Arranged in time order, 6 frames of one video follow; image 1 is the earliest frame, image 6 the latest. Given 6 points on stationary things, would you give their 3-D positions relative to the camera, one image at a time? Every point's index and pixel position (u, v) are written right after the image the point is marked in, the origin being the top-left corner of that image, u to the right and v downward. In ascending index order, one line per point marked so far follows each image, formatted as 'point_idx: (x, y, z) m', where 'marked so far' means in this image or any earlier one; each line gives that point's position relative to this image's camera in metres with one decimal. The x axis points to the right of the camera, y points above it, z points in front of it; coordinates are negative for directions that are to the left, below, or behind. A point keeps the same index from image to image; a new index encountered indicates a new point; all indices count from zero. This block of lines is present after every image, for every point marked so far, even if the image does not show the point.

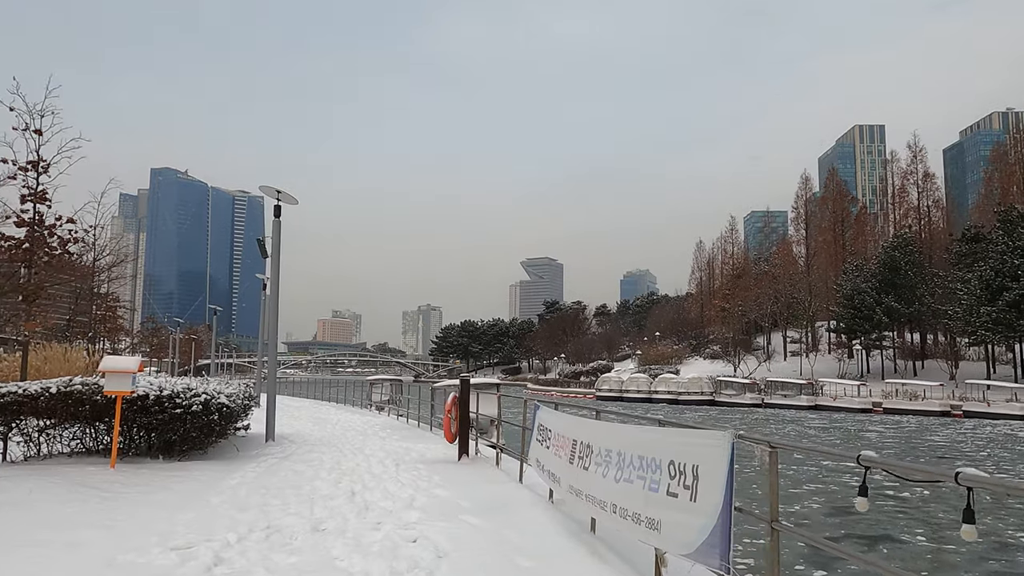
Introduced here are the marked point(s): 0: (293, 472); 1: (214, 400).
0: (-2.5, -2.1, +8.7) m
1: (-3.7, -1.4, +9.5) m
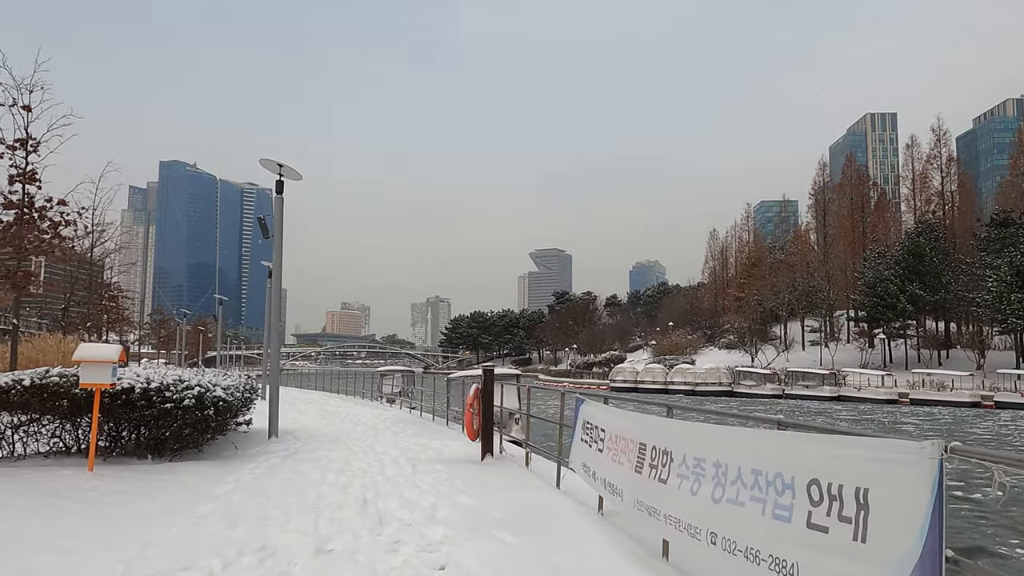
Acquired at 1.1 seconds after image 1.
0: (-2.2, -1.9, +7.7) m
1: (-3.4, -1.2, +8.5) m
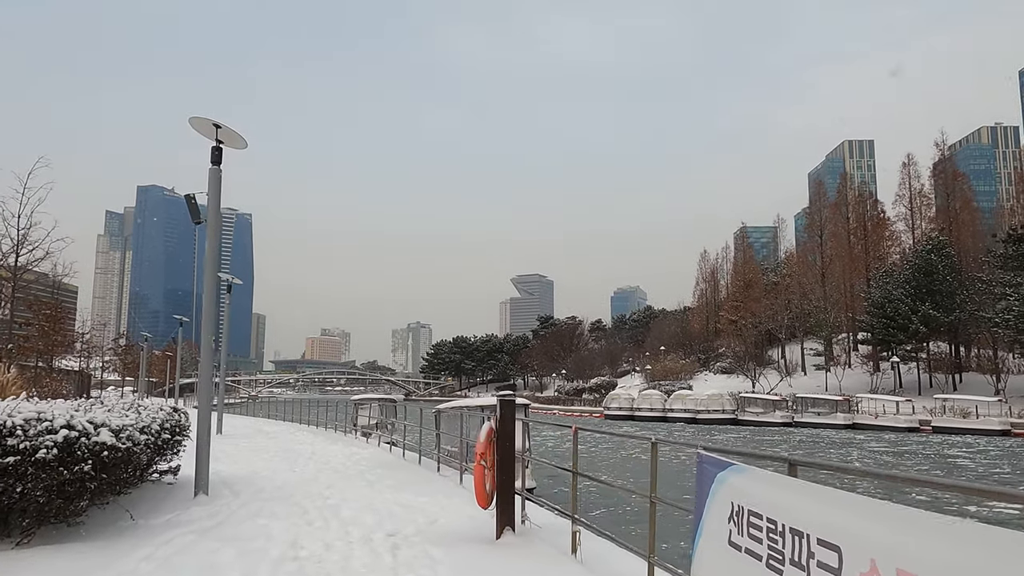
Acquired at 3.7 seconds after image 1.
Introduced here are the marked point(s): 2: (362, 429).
0: (-1.9, -1.8, +4.9) m
1: (-3.1, -1.1, +5.6) m
2: (-3.6, -3.4, +18.2) m
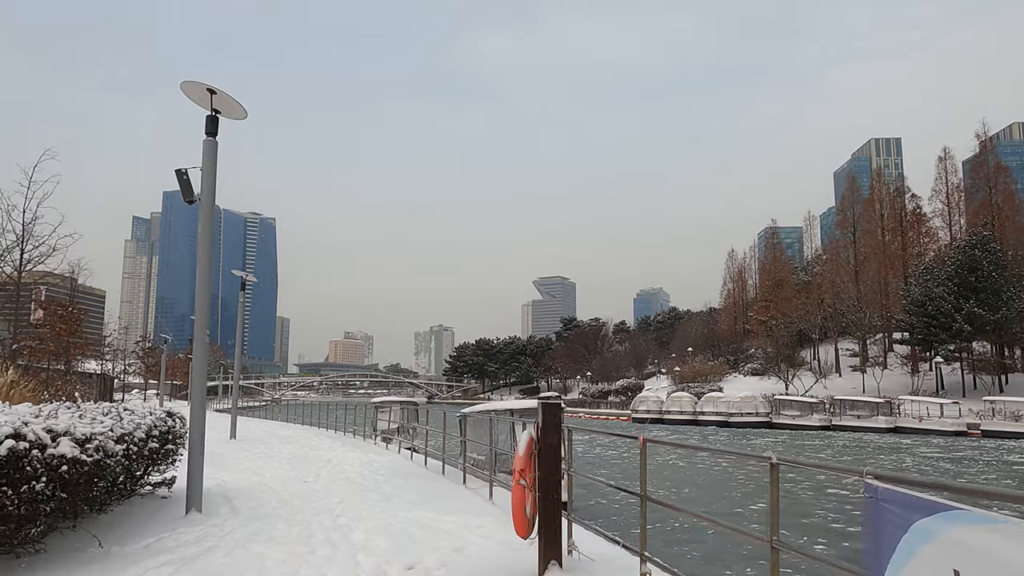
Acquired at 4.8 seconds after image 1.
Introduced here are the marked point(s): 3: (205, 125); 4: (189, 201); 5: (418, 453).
0: (-1.7, -1.6, +3.8) m
1: (-2.9, -1.0, +4.6) m
2: (-2.9, -3.3, +17.2) m
3: (-2.9, +1.6, +7.3) m
4: (-3.0, +0.8, +7.2) m
5: (-1.6, -2.9, +13.4) m
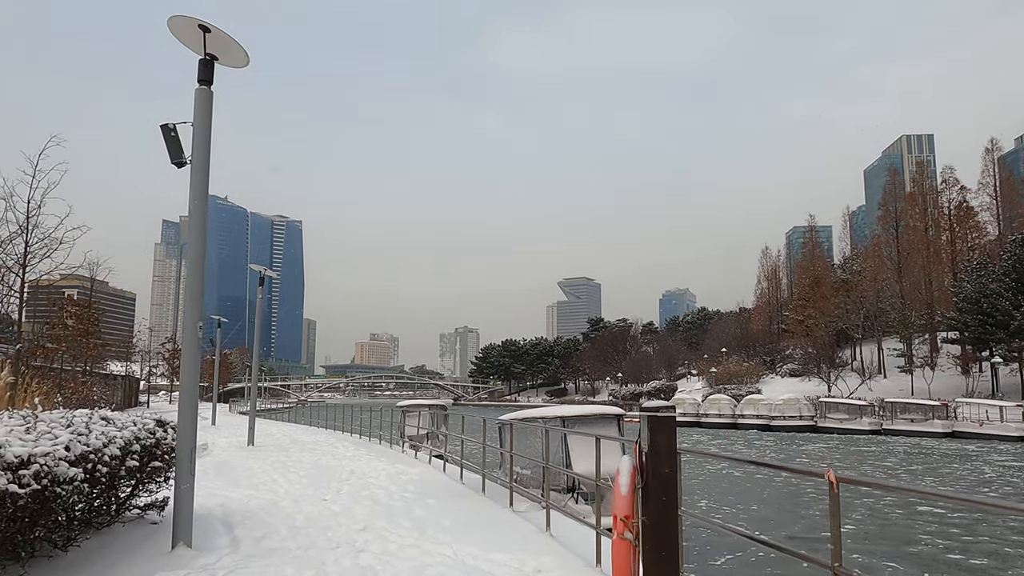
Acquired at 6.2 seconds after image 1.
0: (-1.3, -1.5, +2.5) m
1: (-2.5, -0.8, +3.3) m
2: (-2.1, -3.2, +15.8) m
3: (-2.5, +1.7, +6.0) m
4: (-2.6, +1.0, +5.9) m
5: (-1.0, -2.8, +12.1) m
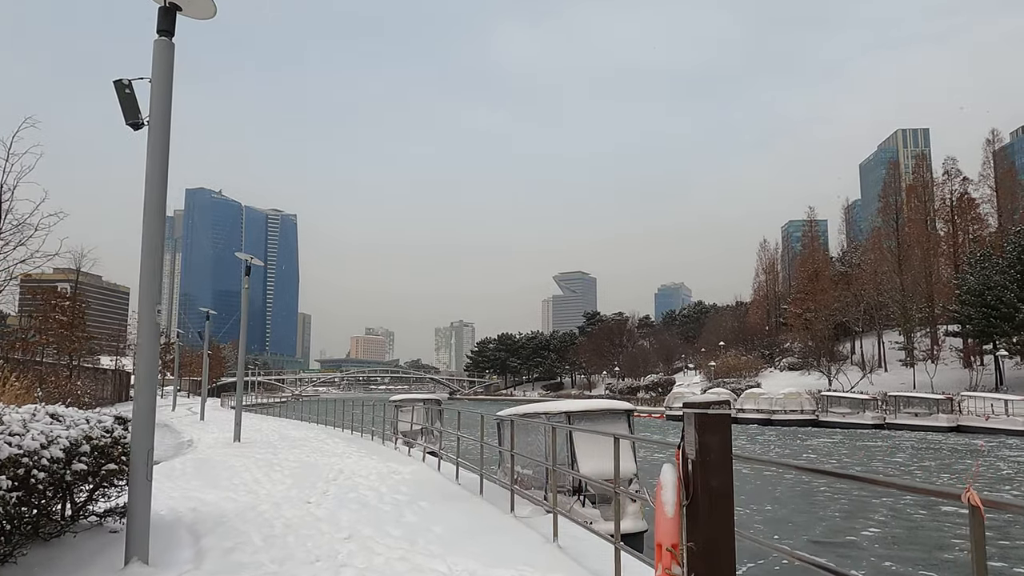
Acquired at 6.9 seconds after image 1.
0: (-1.3, -1.4, +1.8) m
1: (-2.4, -0.7, +2.6) m
2: (-2.2, -2.9, +15.2) m
3: (-2.4, +1.8, +5.3) m
4: (-2.5, +1.1, +5.2) m
5: (-1.0, -2.6, +11.4) m
